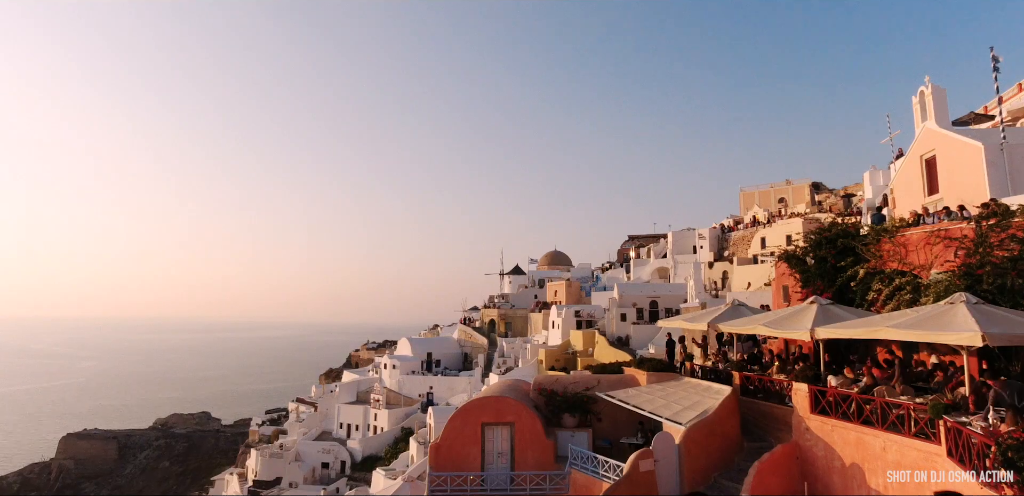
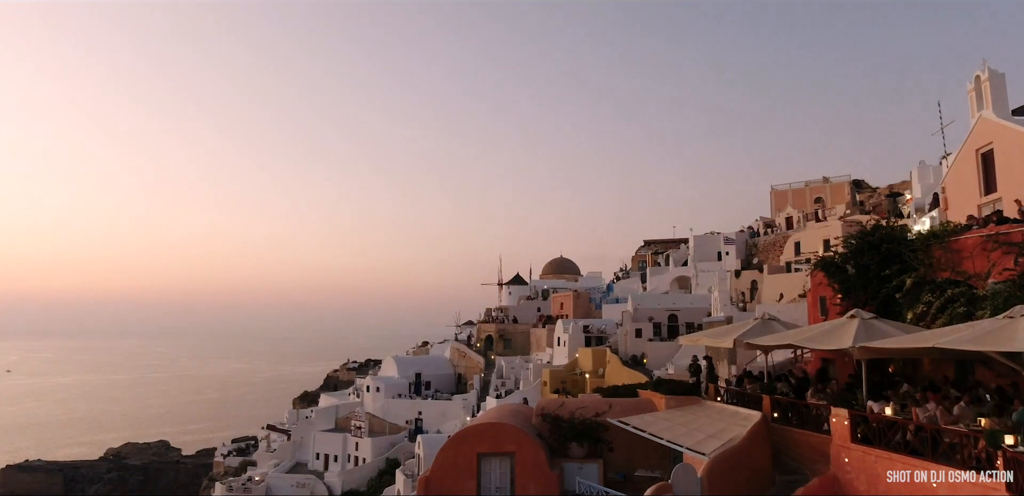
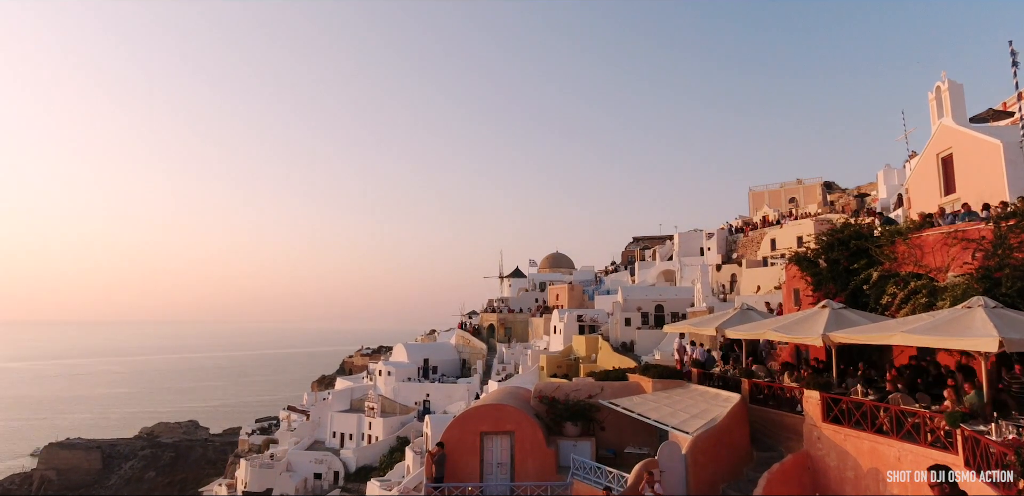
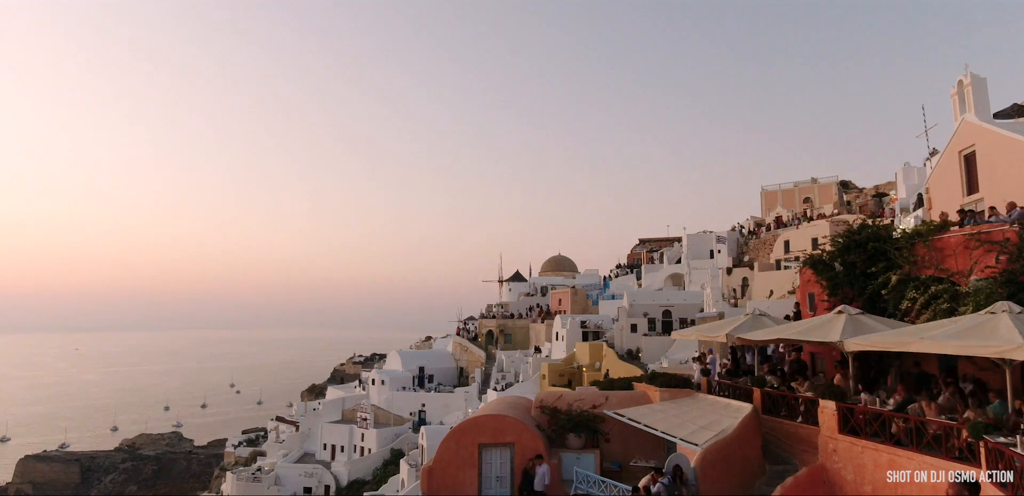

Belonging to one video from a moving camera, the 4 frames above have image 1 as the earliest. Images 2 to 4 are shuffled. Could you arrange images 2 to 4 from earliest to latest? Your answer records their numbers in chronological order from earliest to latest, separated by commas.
3, 4, 2
